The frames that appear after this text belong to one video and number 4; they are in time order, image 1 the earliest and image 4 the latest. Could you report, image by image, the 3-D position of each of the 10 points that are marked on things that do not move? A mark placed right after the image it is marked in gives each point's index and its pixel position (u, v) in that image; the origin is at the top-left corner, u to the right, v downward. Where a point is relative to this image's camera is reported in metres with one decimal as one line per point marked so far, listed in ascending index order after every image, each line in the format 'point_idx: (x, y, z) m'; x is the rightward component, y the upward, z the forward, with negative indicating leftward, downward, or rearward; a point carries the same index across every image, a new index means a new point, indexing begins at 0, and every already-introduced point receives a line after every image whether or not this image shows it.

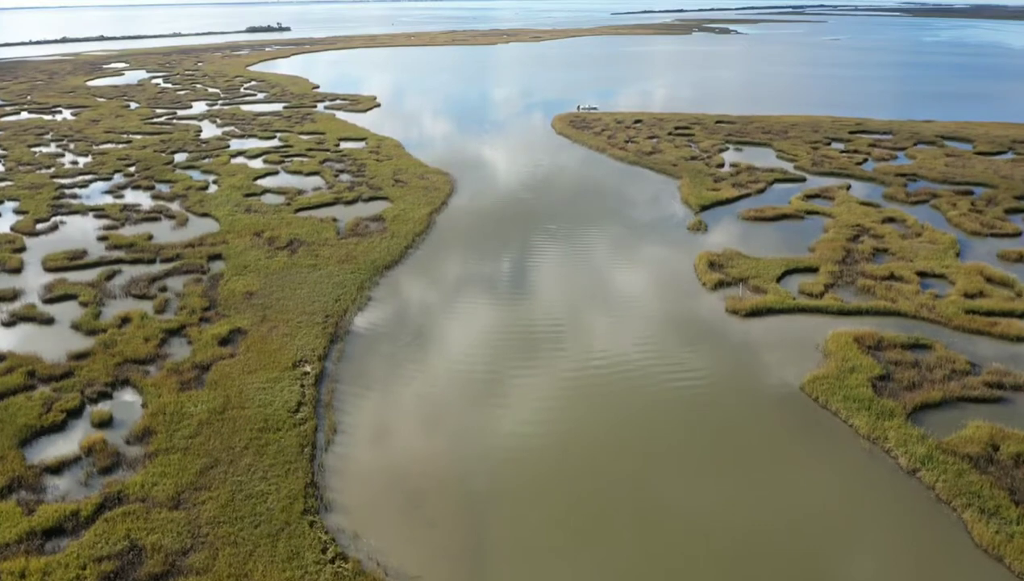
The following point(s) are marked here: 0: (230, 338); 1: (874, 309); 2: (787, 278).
0: (-8.5, -1.5, +16.3) m
1: (+11.8, -0.6, +17.7) m
2: (+10.0, +0.4, +19.7) m
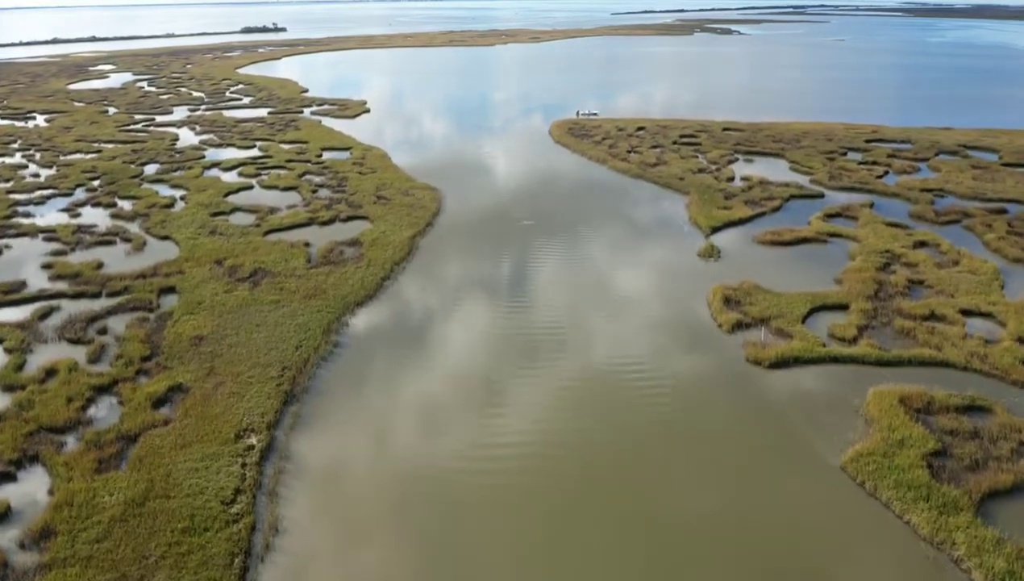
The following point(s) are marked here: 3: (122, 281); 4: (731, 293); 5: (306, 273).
0: (-8.9, -2.8, +14.0) m
1: (+11.4, -1.9, +15.3) m
2: (+9.6, -0.9, +17.3) m
3: (-14.0, +0.3, +19.6) m
4: (+7.4, -0.1, +18.4) m
5: (-7.4, +0.6, +19.7) m
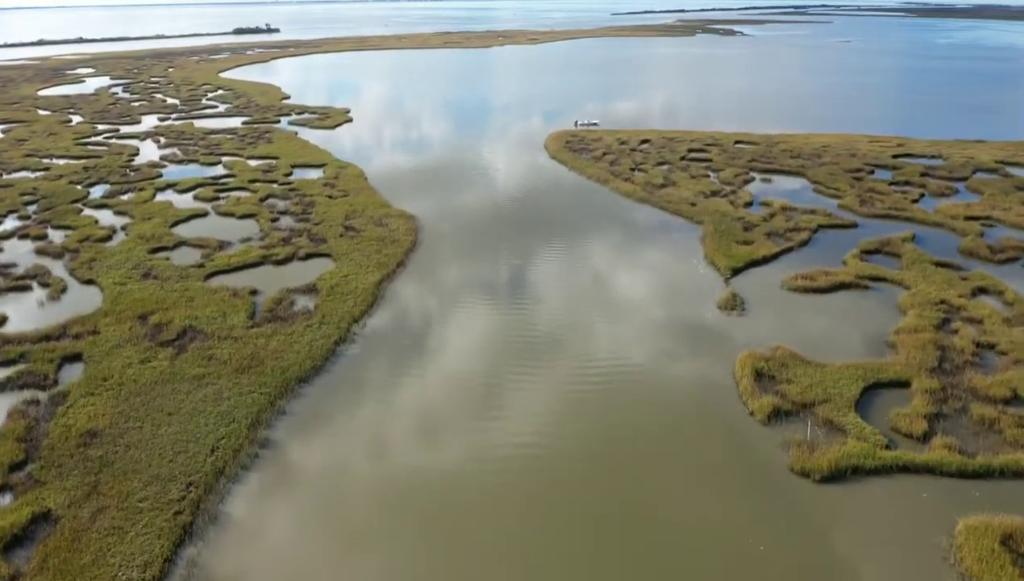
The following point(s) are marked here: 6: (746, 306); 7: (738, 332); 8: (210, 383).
0: (-9.4, -4.7, +10.5) m
1: (+10.9, -3.9, +11.9) m
2: (+9.1, -2.8, +13.9) m
3: (-14.6, -1.6, +16.1) m
4: (+6.9, -2.0, +14.9) m
5: (-8.0, -1.3, +16.3) m
6: (+7.9, -0.5, +18.3) m
7: (+7.0, -1.3, +16.8) m
8: (-8.0, -2.4, +14.3) m
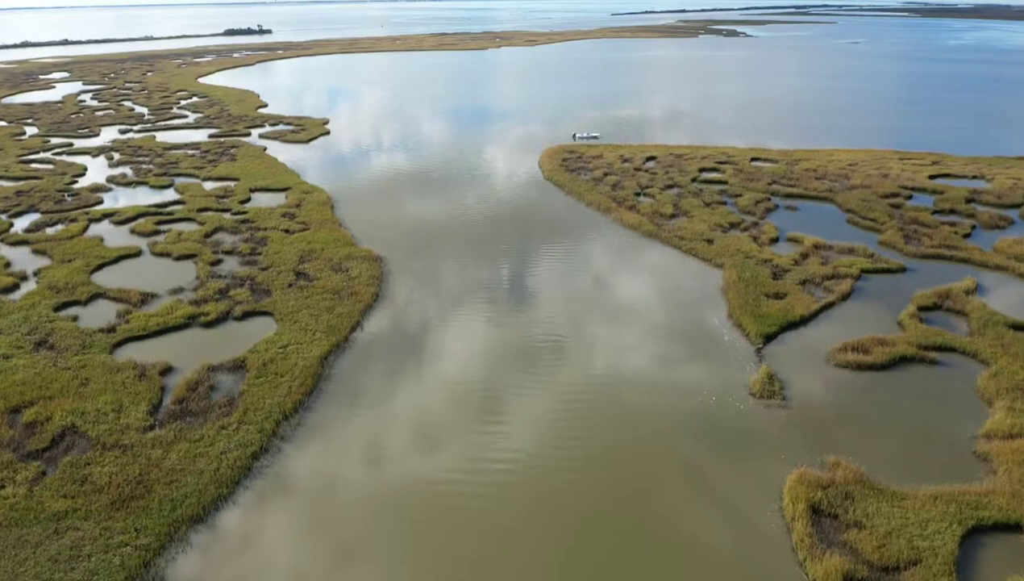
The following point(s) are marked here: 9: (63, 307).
0: (-10.0, -6.8, +6.7) m
1: (+10.3, -6.0, +8.1) m
2: (+8.5, -5.0, +10.1) m
3: (-15.1, -3.7, +12.3) m
4: (+6.3, -4.1, +11.1) m
5: (-8.6, -3.4, +12.5) m
6: (+7.3, -2.6, +14.5) m
7: (+6.4, -3.4, +13.0) m
8: (-8.6, -4.6, +10.5) m
9: (-15.0, -0.5, +18.2) m
